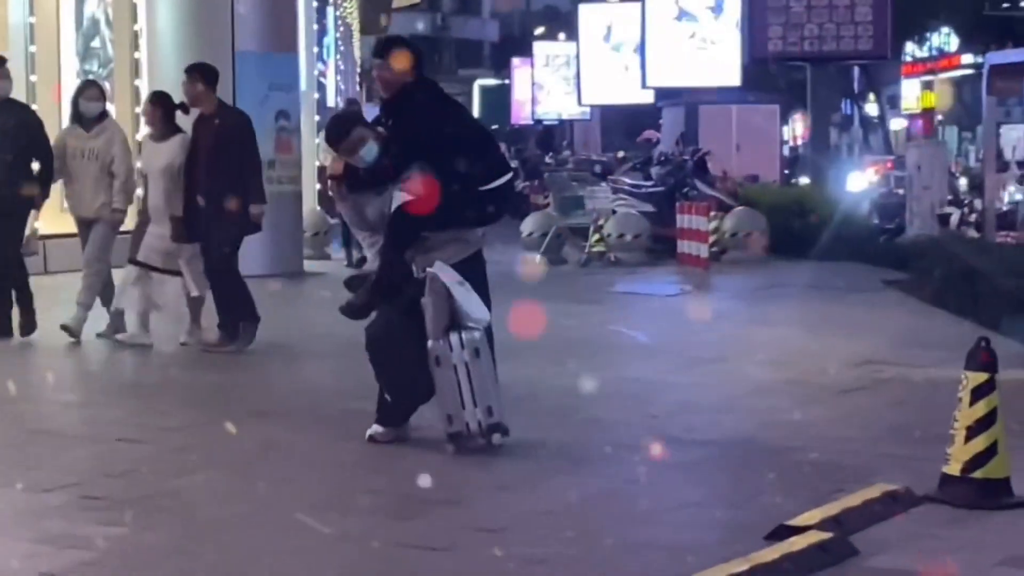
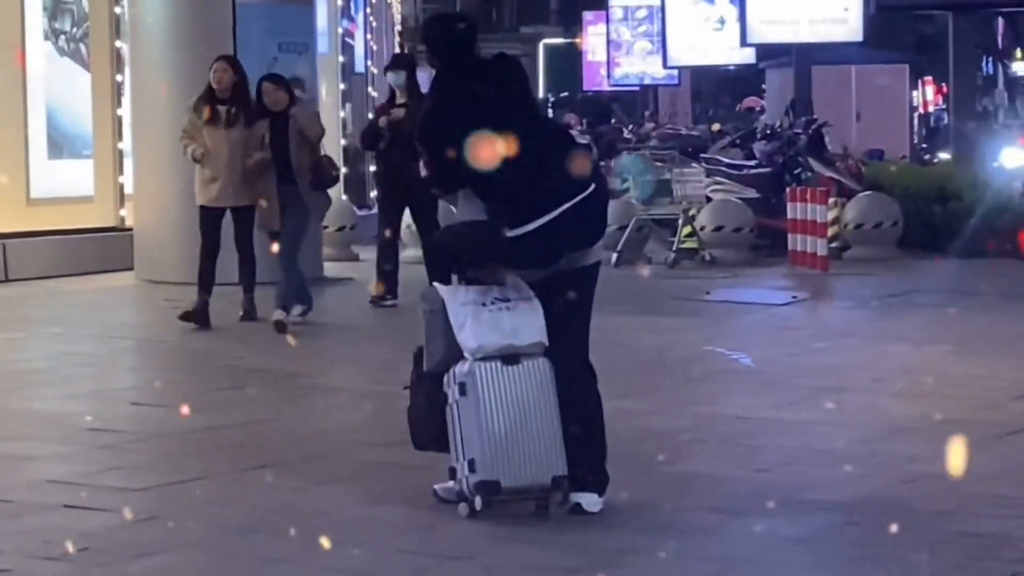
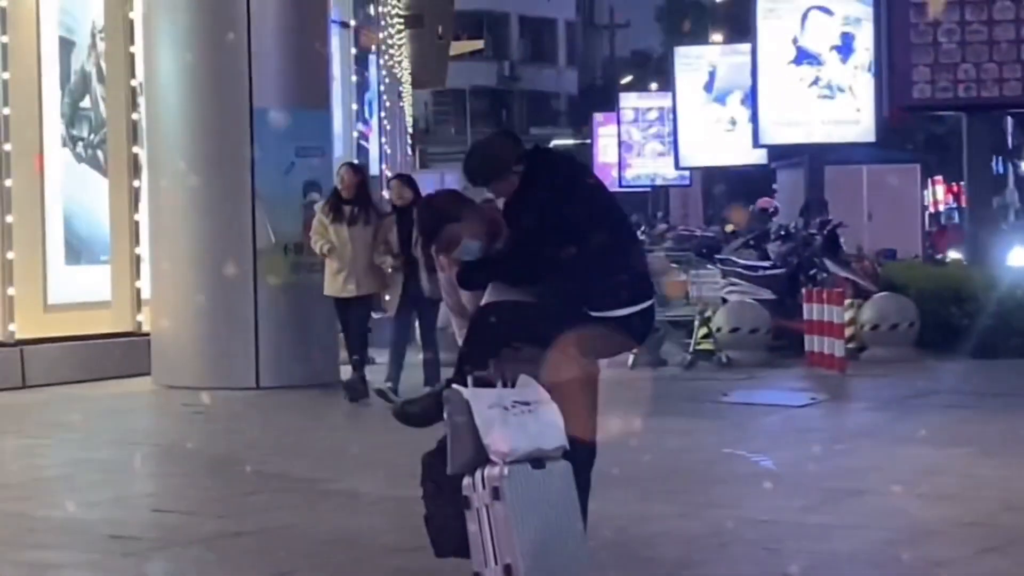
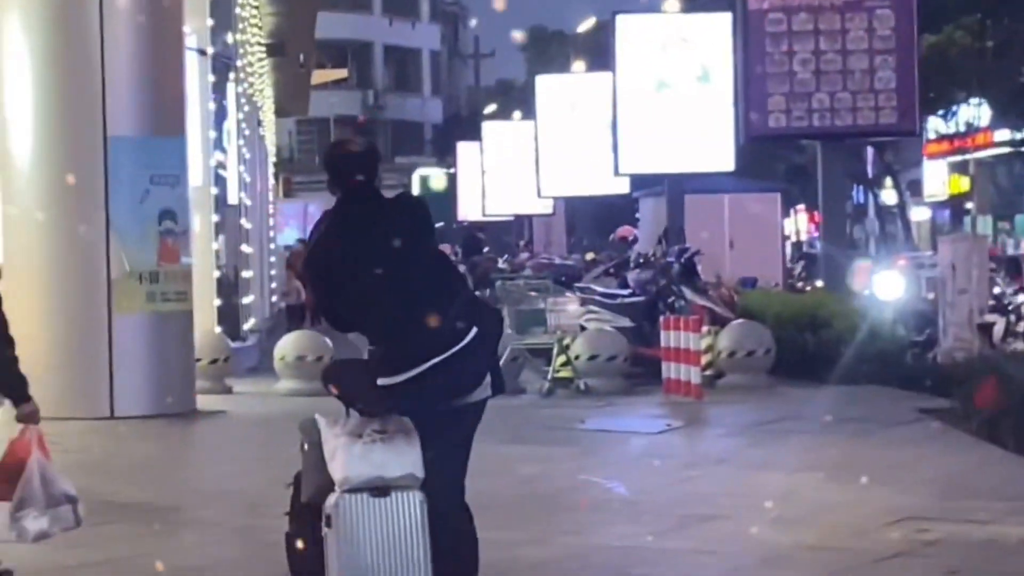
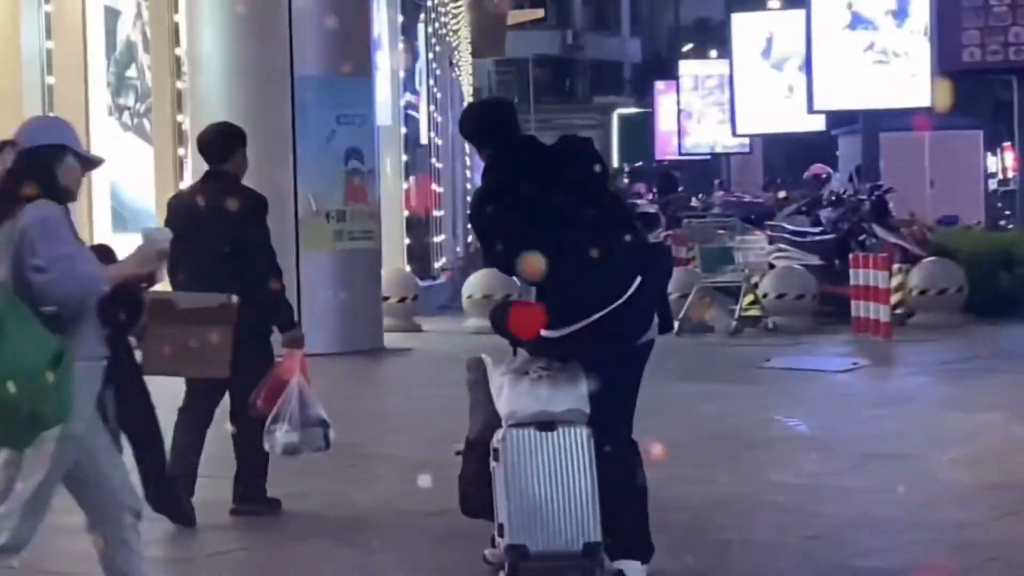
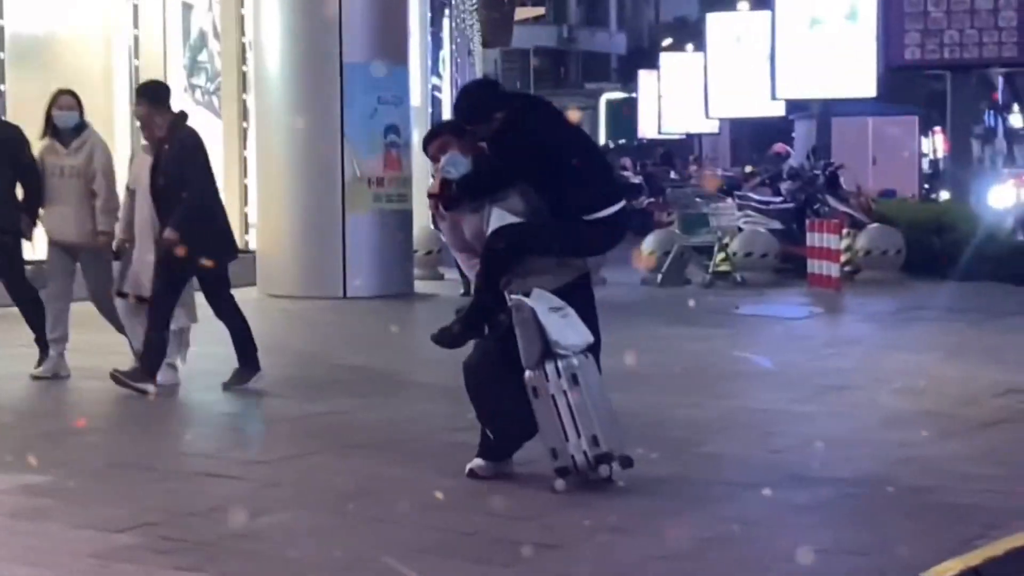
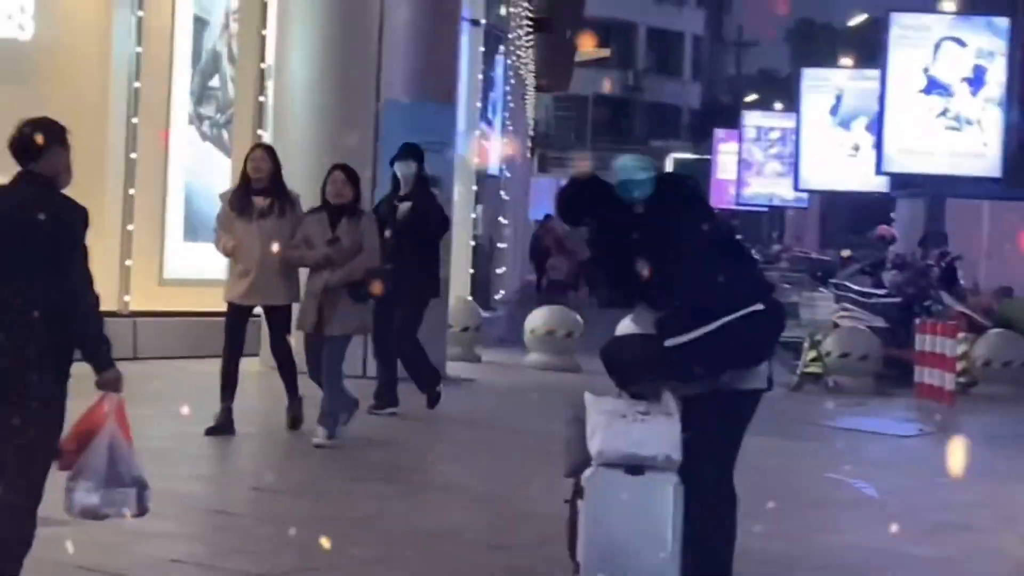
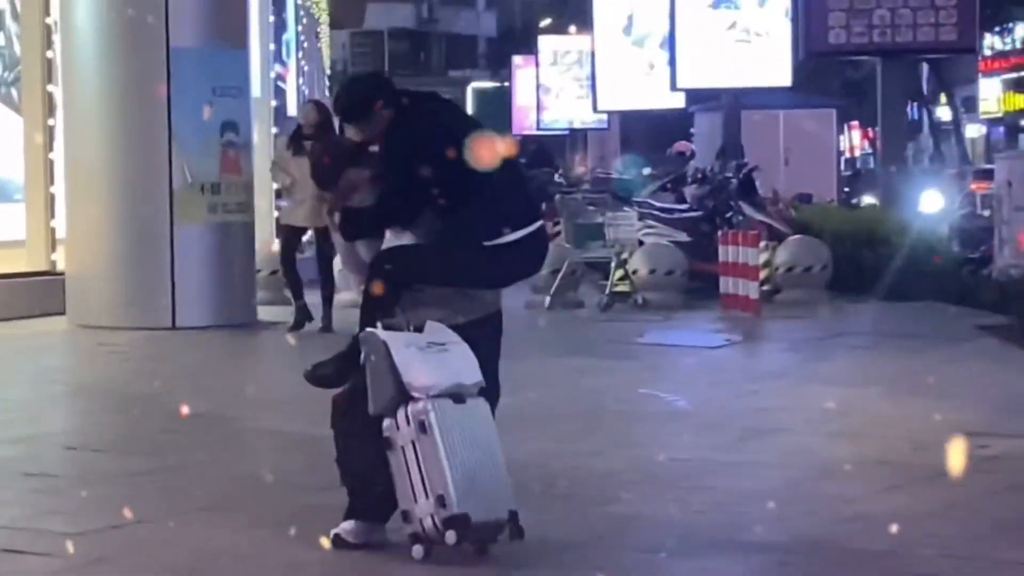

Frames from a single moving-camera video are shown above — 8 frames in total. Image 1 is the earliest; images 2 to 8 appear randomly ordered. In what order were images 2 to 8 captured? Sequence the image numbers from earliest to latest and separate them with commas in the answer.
6, 8, 3, 2, 7, 4, 5
